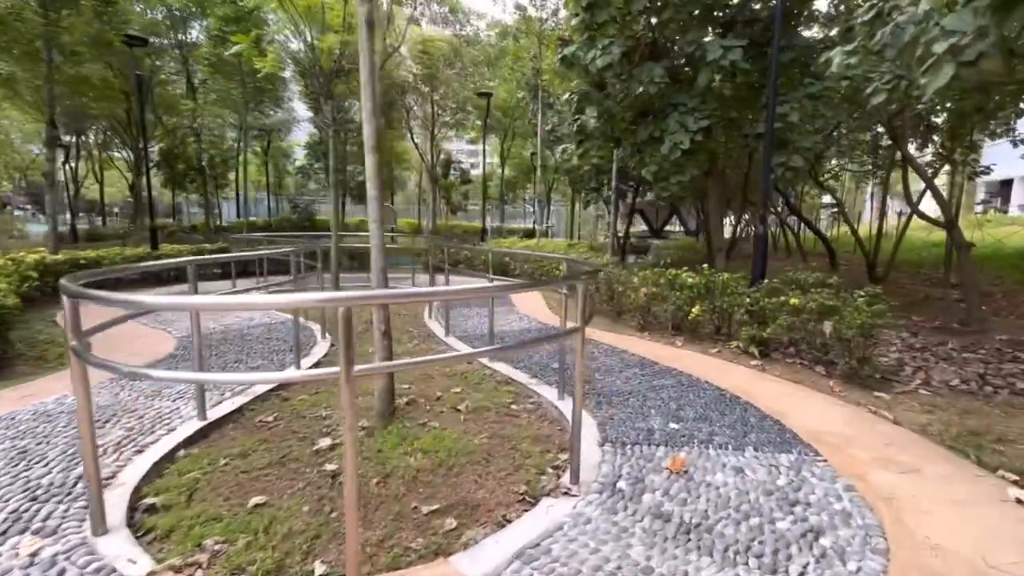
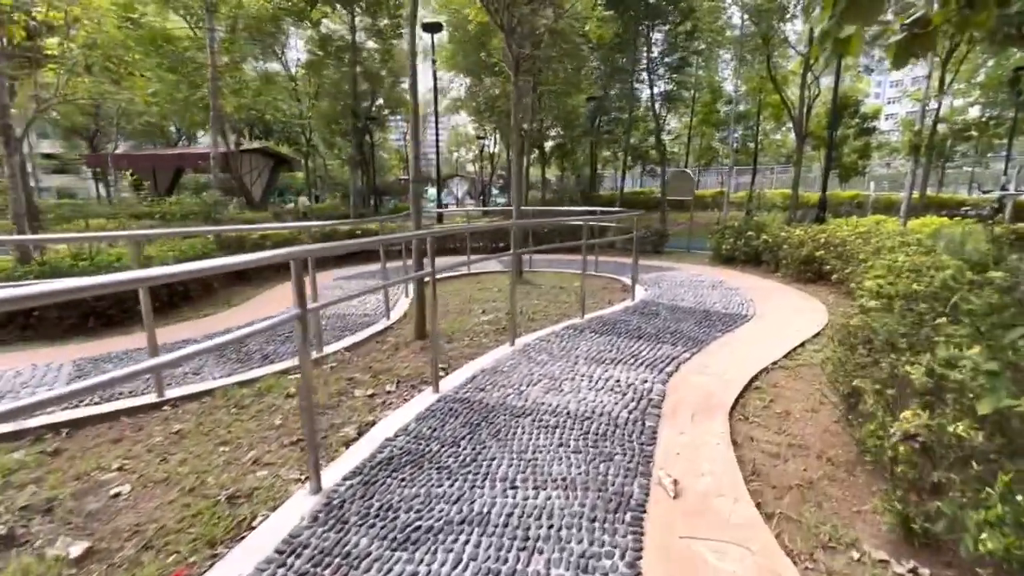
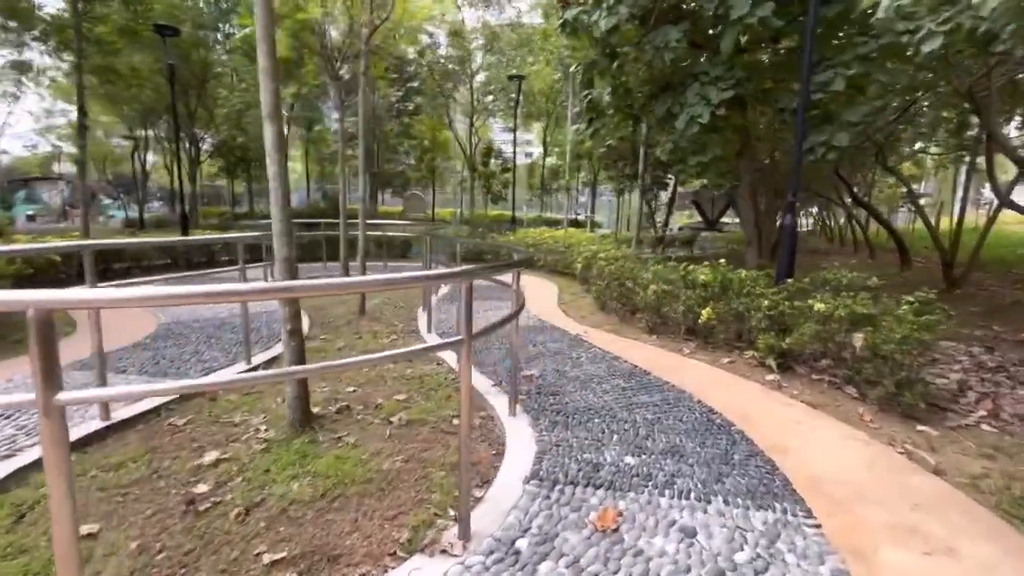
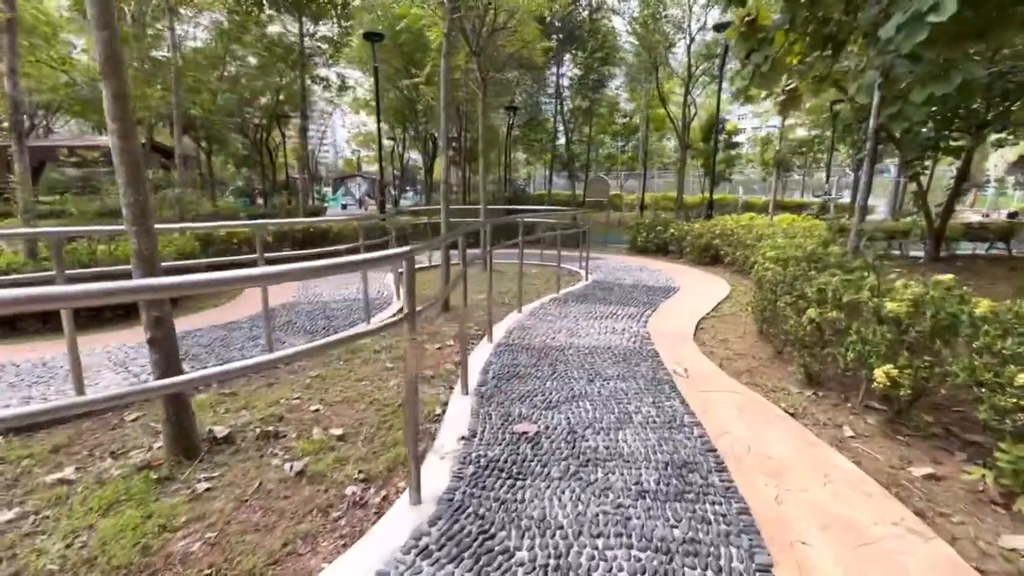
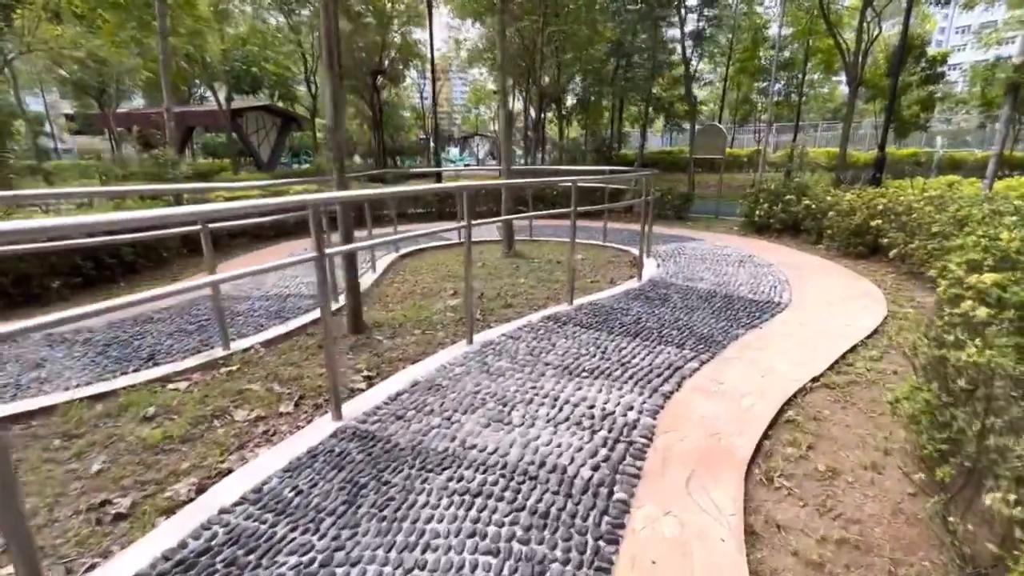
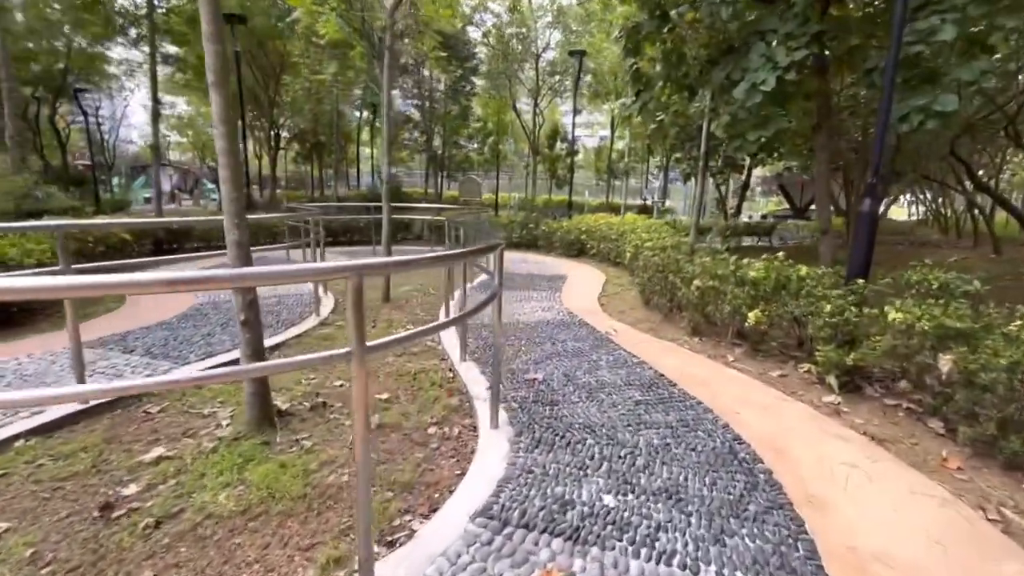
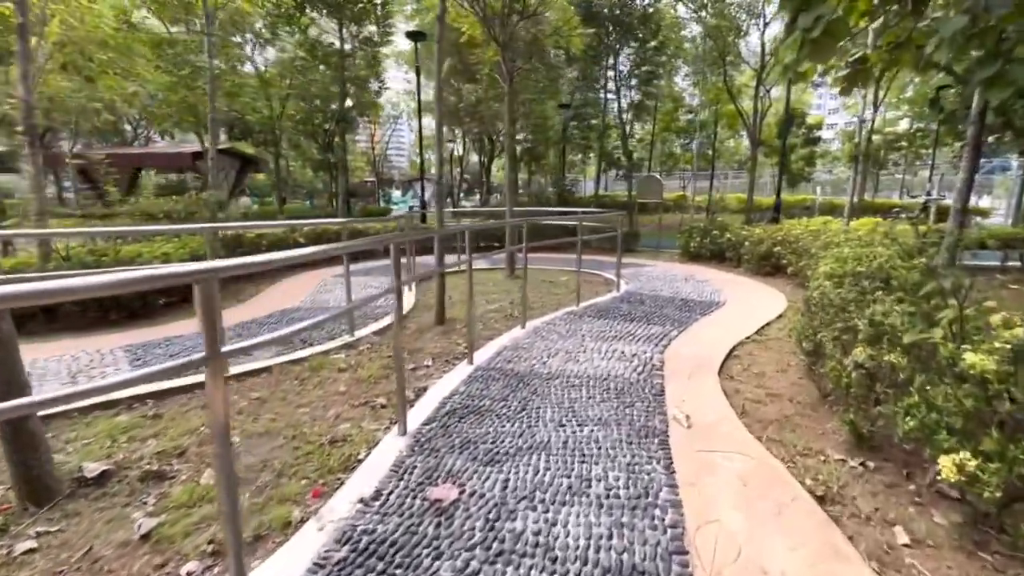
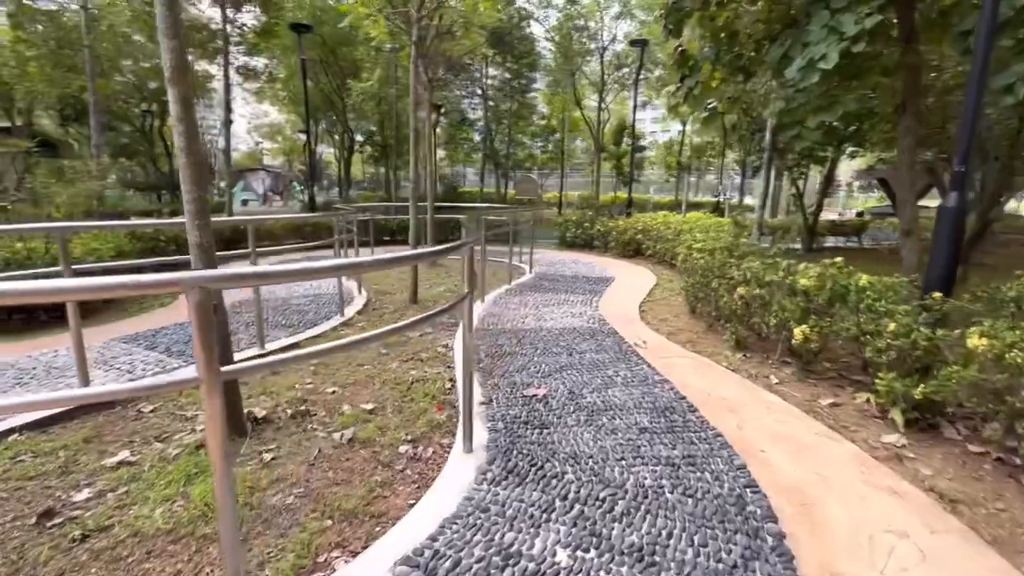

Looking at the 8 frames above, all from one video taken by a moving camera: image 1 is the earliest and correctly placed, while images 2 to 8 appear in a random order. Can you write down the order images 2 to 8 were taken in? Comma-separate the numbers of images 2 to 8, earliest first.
3, 6, 8, 4, 7, 2, 5
